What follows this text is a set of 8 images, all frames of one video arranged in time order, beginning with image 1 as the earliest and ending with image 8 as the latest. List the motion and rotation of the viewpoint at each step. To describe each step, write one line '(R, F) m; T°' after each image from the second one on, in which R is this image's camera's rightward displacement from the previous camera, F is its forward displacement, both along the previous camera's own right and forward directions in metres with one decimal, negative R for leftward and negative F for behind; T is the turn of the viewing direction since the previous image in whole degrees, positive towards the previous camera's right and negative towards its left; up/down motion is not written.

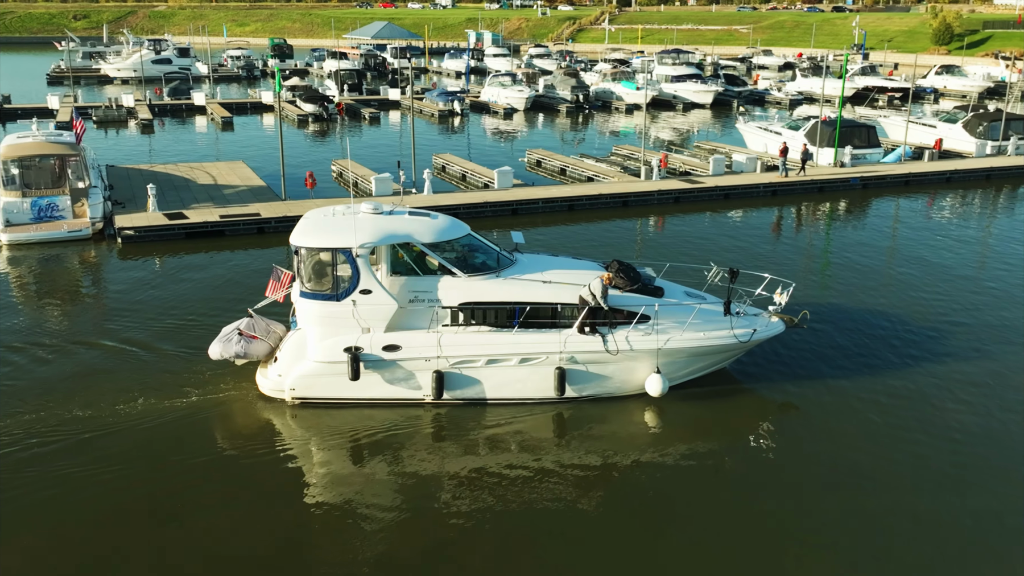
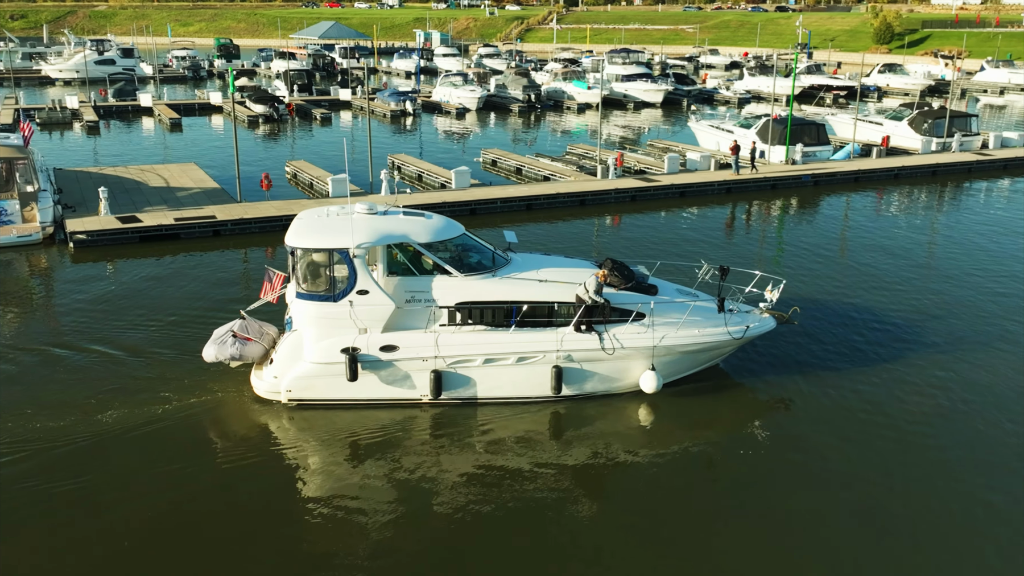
(-0.3, 0.0) m; +2°
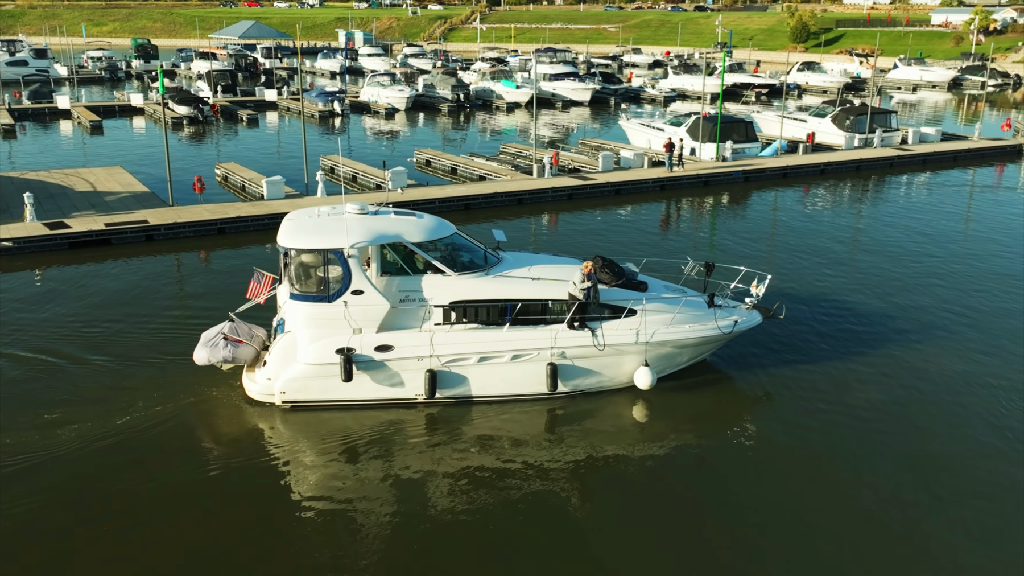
(-0.5, 0.0) m; +3°
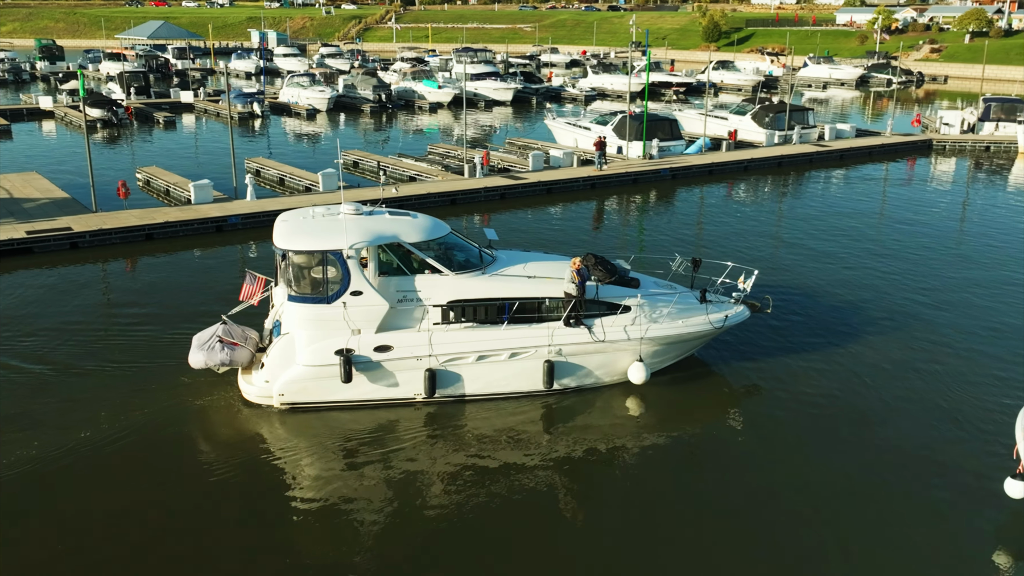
(-0.6, -0.1) m; +3°
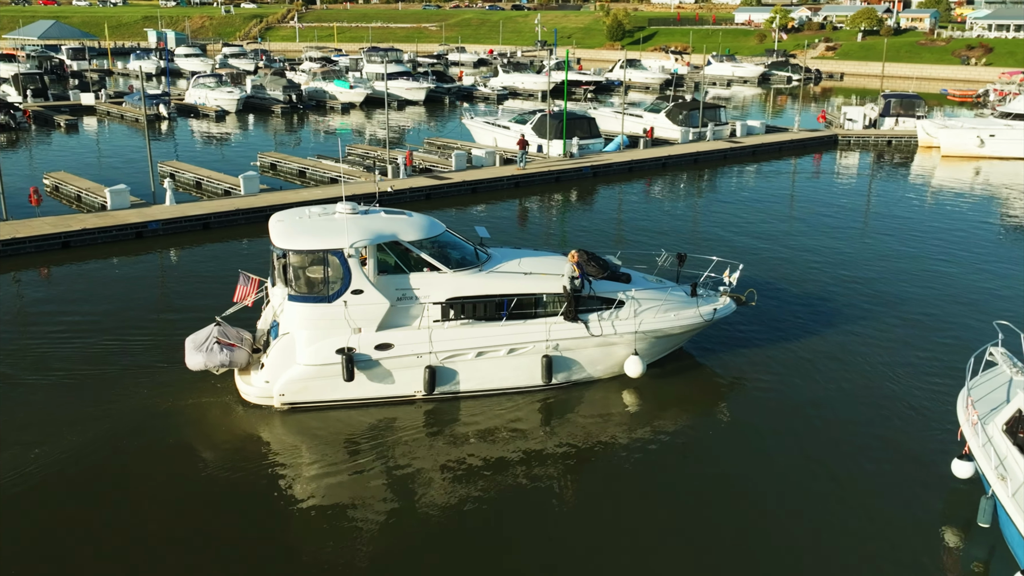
(-0.7, -0.1) m; +4°
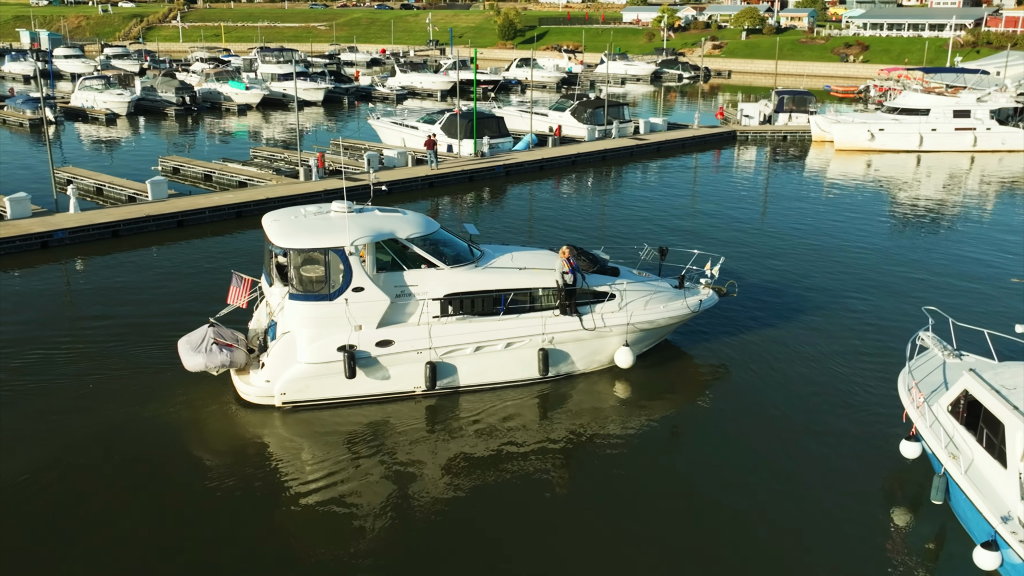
(-0.9, -0.2) m; +4°
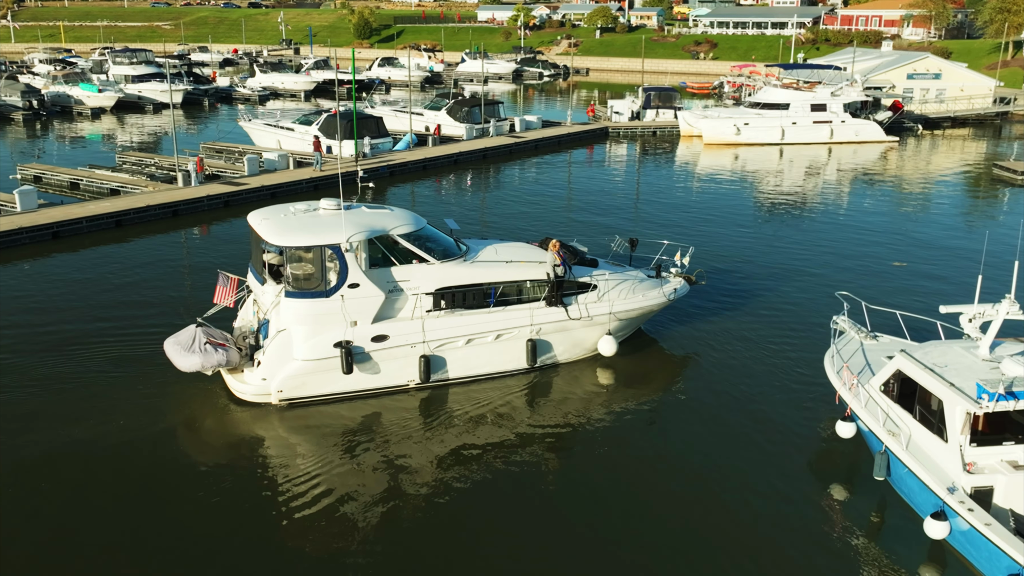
(-1.1, -0.2) m; +5°
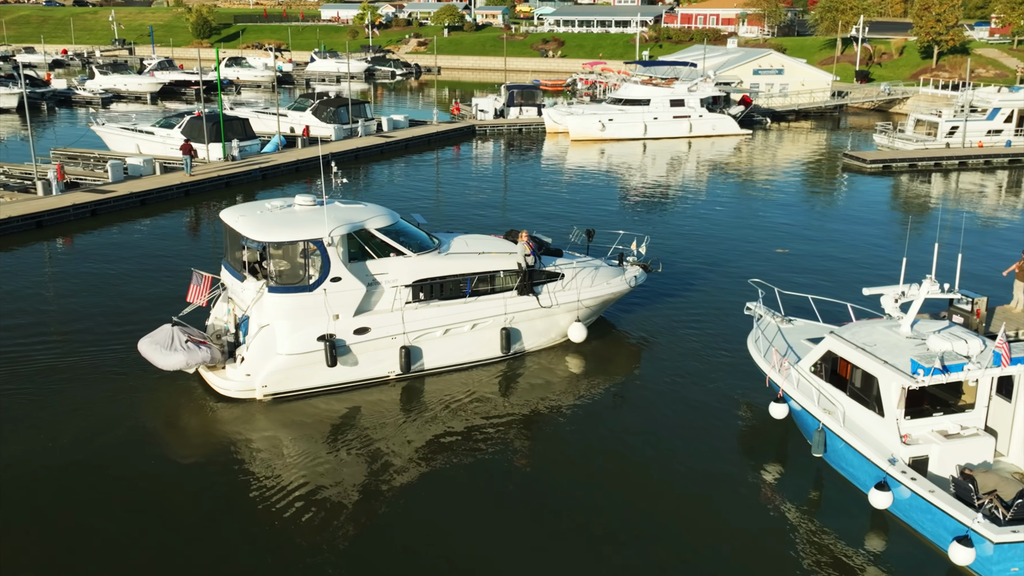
(-0.9, -0.3) m; +5°
